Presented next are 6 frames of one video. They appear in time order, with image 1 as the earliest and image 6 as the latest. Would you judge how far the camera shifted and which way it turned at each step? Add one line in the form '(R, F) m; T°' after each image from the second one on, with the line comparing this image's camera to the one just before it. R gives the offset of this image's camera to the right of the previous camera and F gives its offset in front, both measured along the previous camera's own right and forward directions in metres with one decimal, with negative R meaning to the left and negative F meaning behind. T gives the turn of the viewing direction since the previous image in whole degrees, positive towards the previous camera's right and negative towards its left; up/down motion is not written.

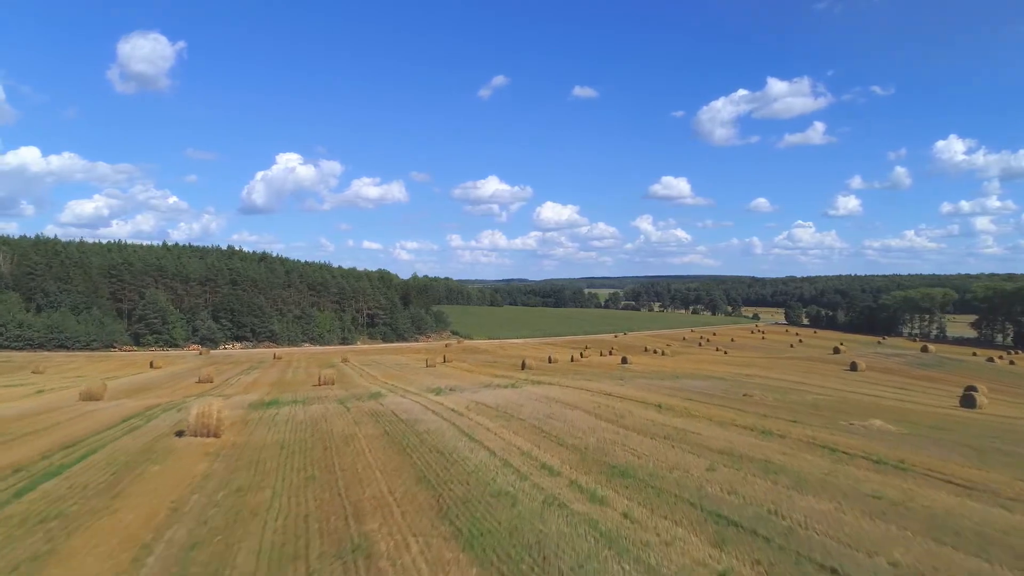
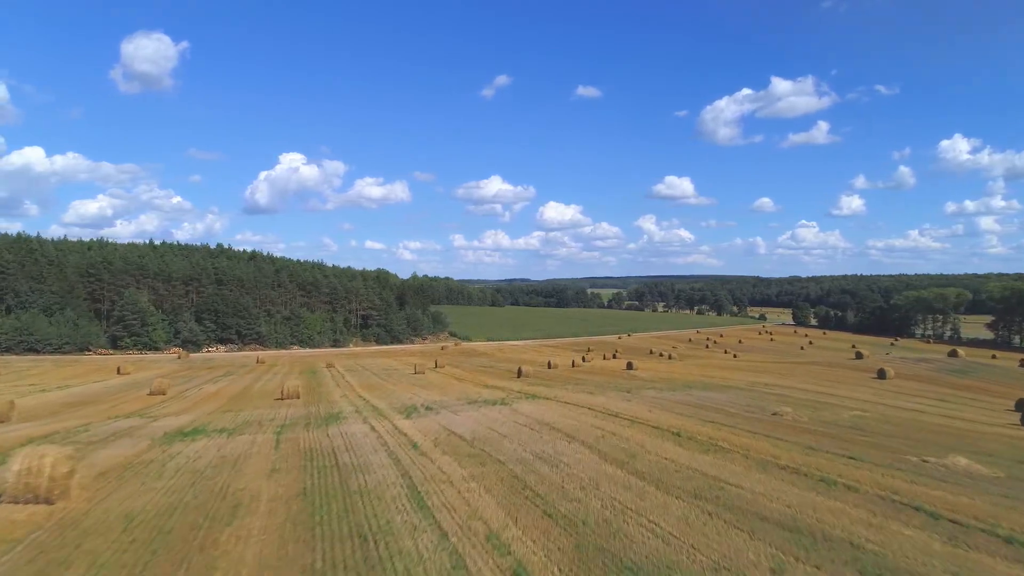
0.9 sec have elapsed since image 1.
(+0.4, +3.3) m; 0°
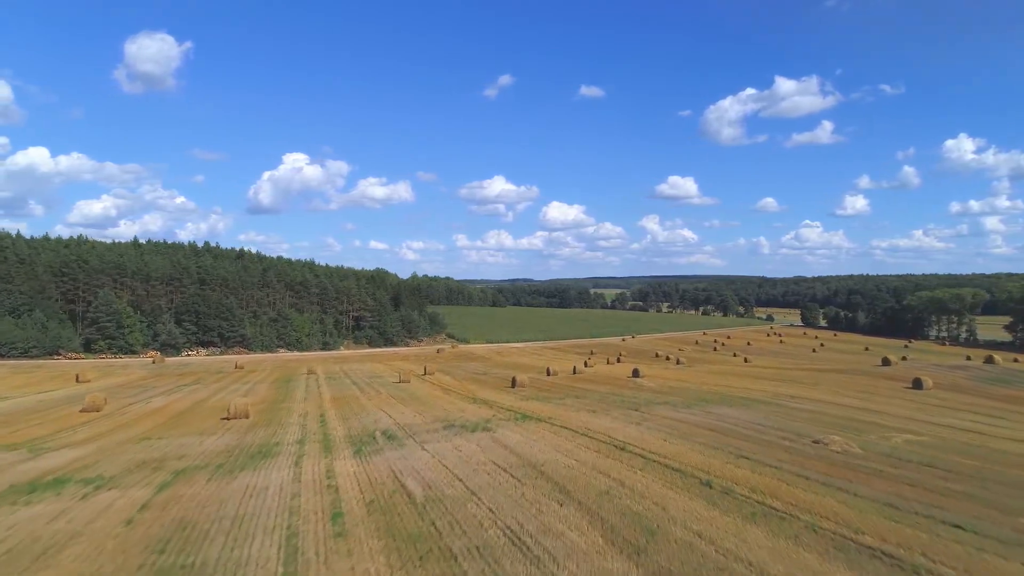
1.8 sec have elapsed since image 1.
(+0.5, +3.5) m; 0°
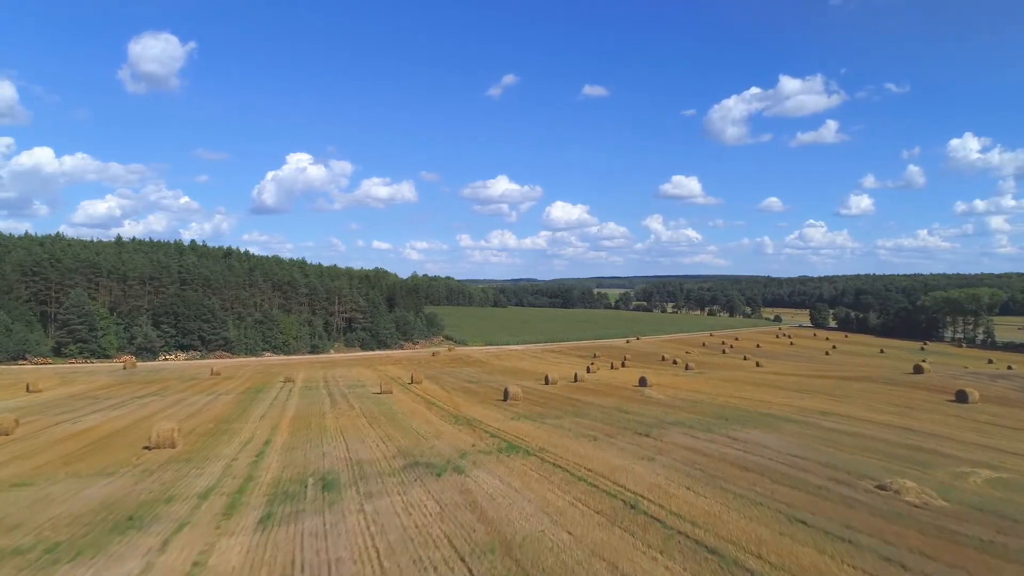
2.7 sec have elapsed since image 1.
(+0.5, +3.5) m; 0°
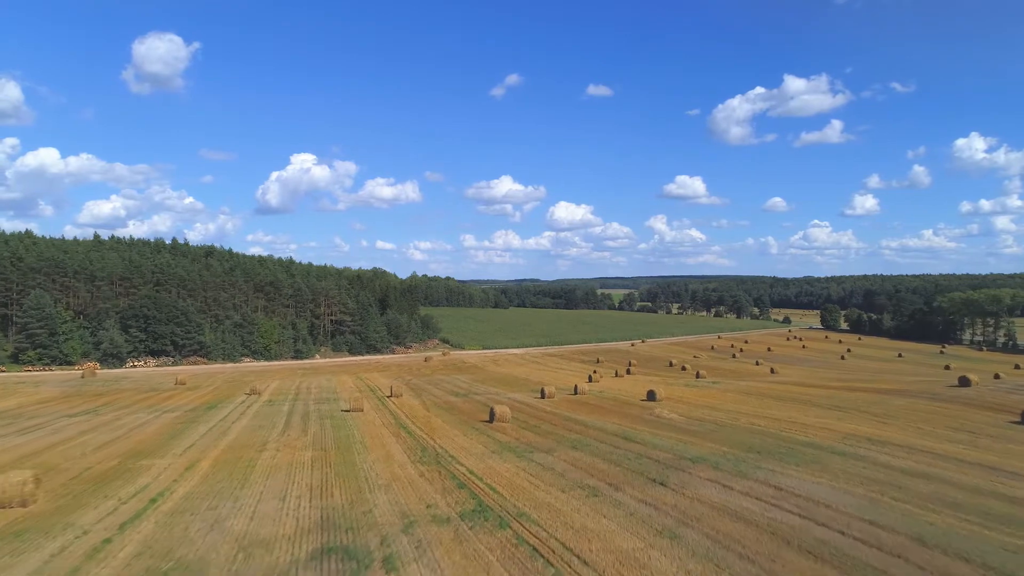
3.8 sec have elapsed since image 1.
(+0.6, +4.1) m; 0°
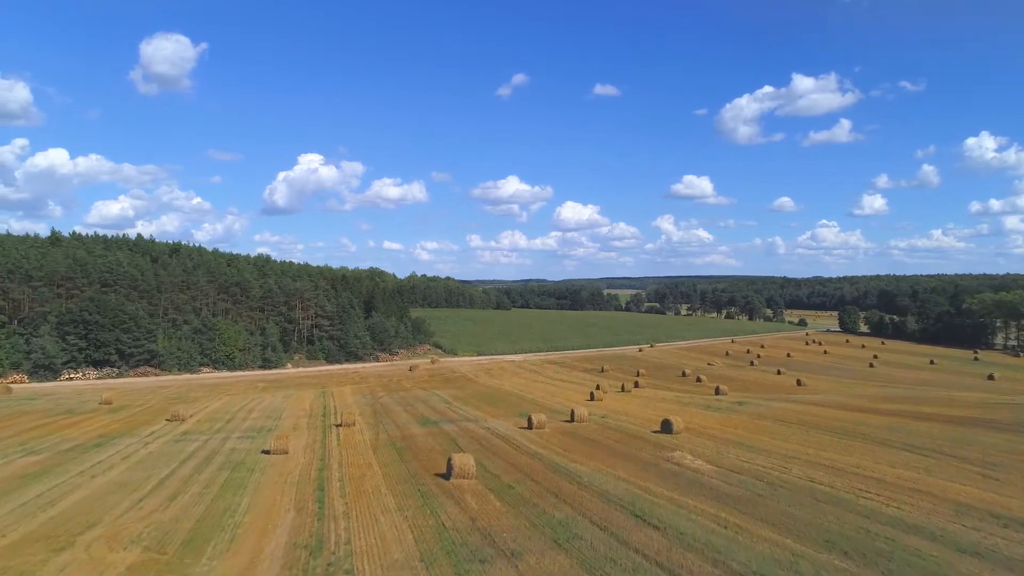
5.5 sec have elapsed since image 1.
(+1.1, +6.5) m; -1°
